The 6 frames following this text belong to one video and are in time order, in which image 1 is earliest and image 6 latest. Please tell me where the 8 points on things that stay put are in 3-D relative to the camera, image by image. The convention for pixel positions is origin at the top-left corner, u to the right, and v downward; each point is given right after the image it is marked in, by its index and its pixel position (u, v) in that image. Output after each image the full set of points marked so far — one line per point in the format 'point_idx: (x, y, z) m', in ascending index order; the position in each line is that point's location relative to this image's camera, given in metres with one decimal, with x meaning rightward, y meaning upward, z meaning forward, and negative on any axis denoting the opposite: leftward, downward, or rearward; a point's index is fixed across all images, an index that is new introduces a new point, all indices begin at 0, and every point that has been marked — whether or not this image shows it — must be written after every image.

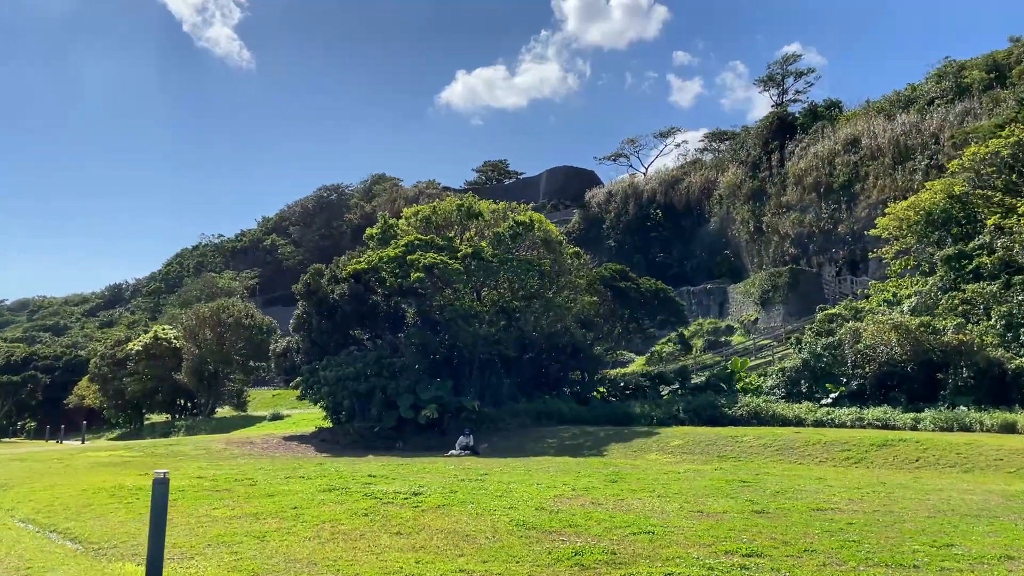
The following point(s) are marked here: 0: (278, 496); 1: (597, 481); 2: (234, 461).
0: (-2.4, -2.2, +9.2) m
1: (+1.0, -2.3, +10.5) m
2: (-4.8, -3.0, +15.2) m
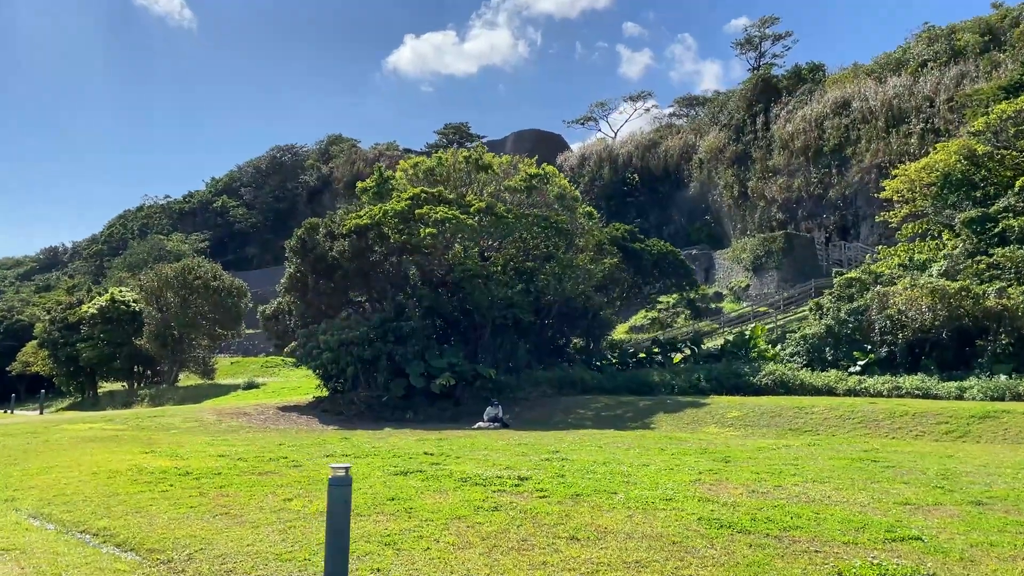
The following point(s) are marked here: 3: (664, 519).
0: (-1.4, -1.7, +7.6) m
1: (+2.0, -1.8, +9.1) m
2: (-4.1, -2.3, +13.4) m
3: (+0.9, -1.4, +5.5) m
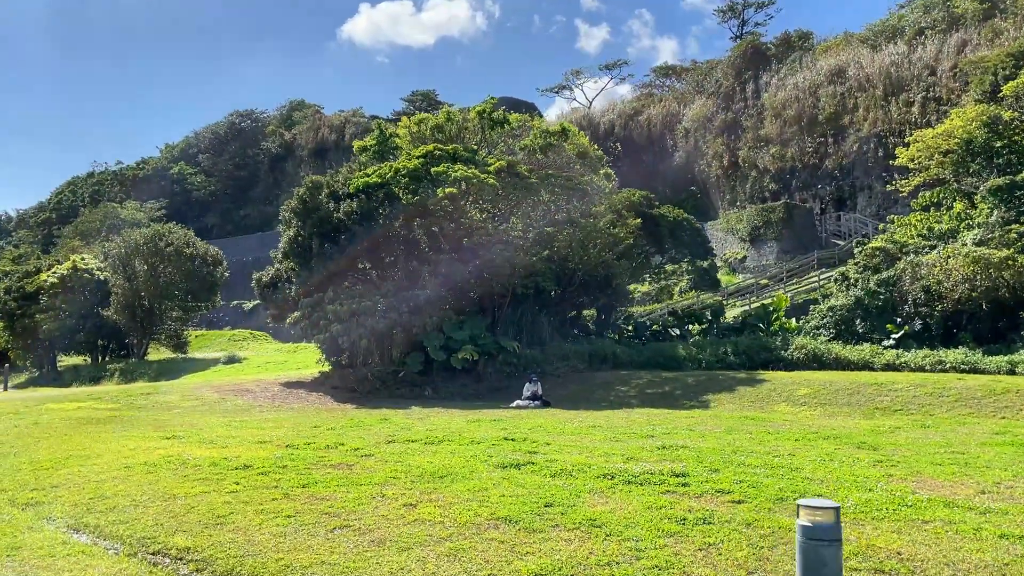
0: (-0.3, -1.3, +6.1) m
1: (+2.9, -1.4, +7.8) m
2: (-3.4, -1.7, +11.8) m
3: (+2.1, -1.2, +4.2) m
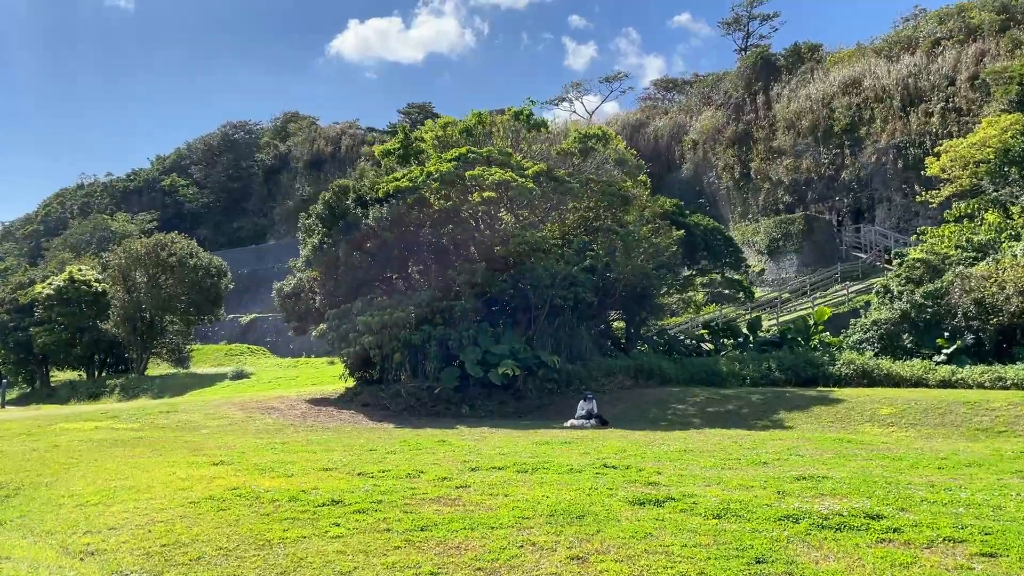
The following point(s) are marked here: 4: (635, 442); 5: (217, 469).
0: (+0.6, -1.3, +5.1) m
1: (+3.8, -1.5, +6.9) m
2: (-2.6, -1.8, +10.8) m
3: (+3.0, -1.2, +3.2) m
4: (+1.4, -1.7, +9.9) m
5: (-2.5, -1.6, +7.6) m
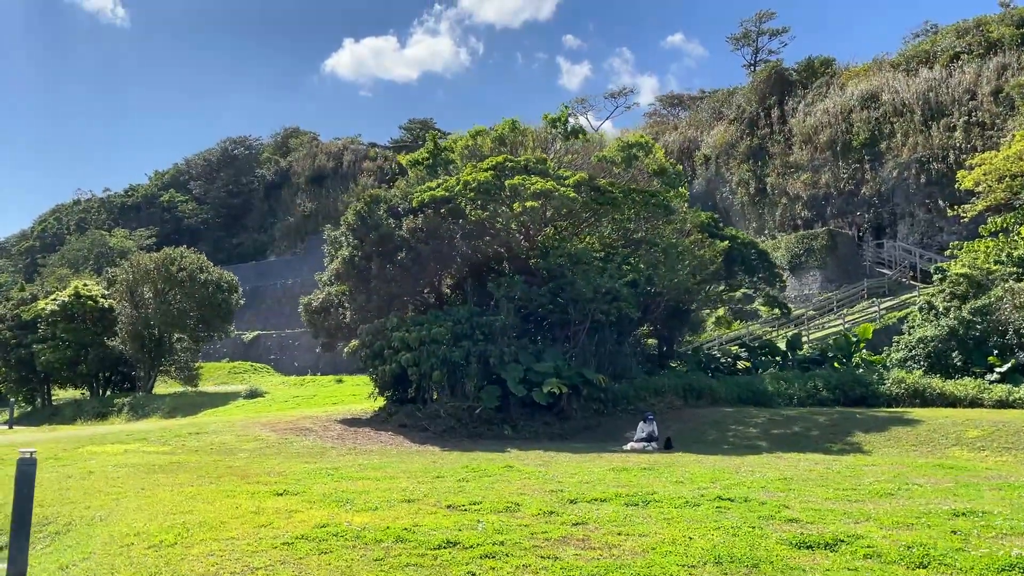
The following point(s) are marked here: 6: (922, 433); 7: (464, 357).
0: (+1.4, -1.4, +4.4) m
1: (+4.6, -1.5, +6.1) m
2: (-1.8, -2.0, +10.0) m
3: (+3.8, -1.2, +2.5) m
4: (+2.1, -1.9, +9.1) m
5: (-1.7, -1.6, +6.8) m
6: (+5.2, -1.9, +11.3) m
7: (-0.8, -1.1, +14.5) m
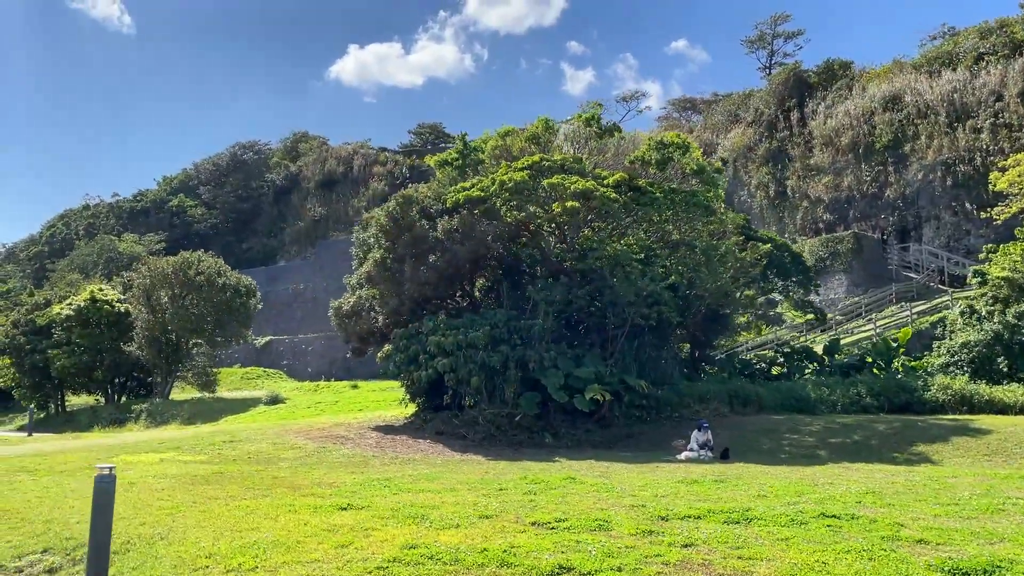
0: (+2.0, -1.4, +3.9) m
1: (+5.2, -1.5, +5.6) m
2: (-1.2, -2.0, +9.5) m
3: (+4.4, -1.1, +2.0) m
4: (+2.8, -1.9, +8.6) m
5: (-1.1, -1.6, +6.3) m
6: (+5.9, -1.9, +10.8) m
7: (-0.1, -1.2, +14.1) m
